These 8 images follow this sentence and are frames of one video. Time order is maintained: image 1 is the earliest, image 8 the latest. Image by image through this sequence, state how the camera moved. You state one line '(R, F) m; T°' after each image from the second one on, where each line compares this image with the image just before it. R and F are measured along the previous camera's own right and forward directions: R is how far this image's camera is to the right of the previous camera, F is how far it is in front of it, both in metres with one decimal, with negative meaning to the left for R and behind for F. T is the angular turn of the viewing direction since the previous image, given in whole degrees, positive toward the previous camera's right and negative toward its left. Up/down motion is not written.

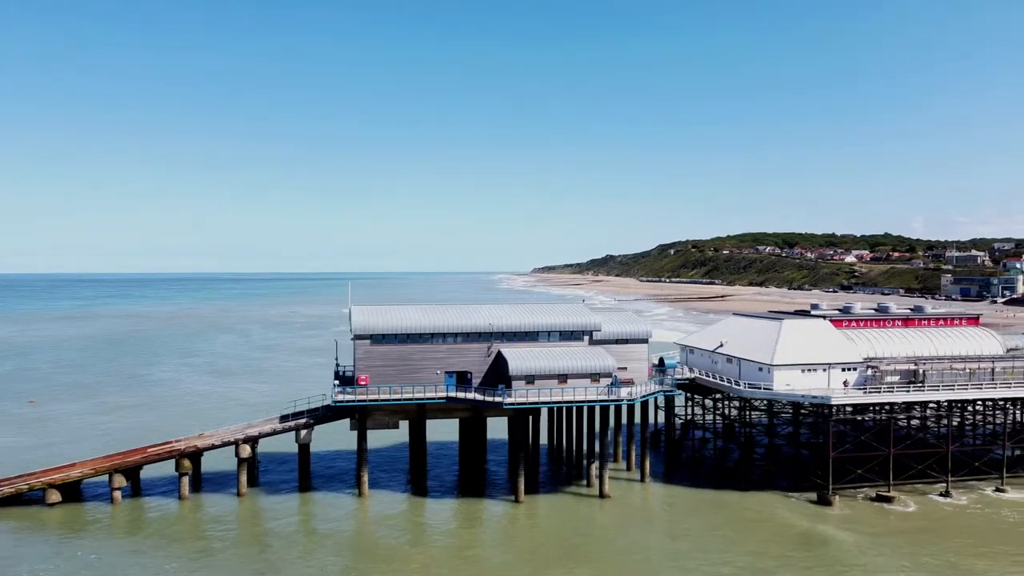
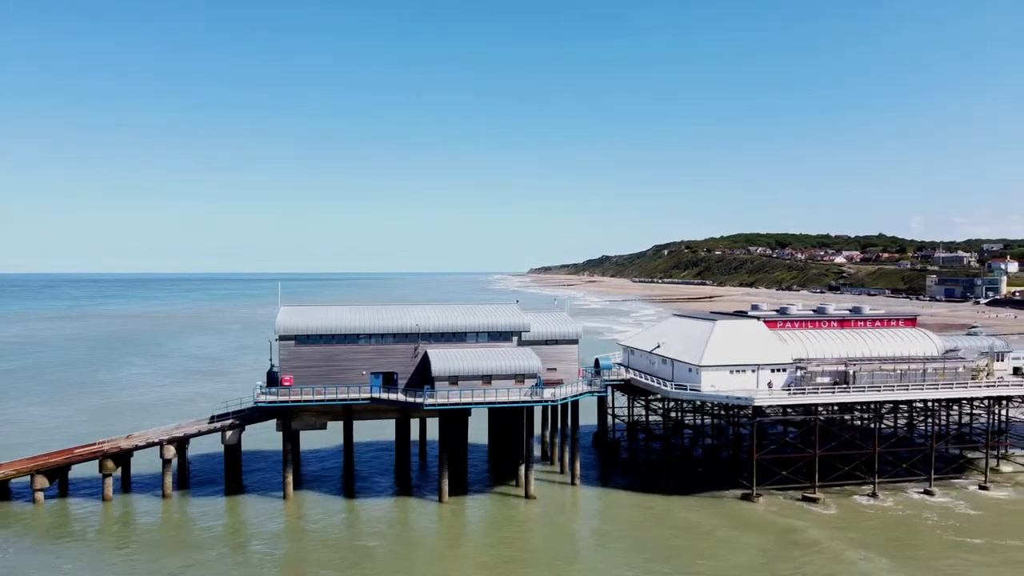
(+3.1, +0.1) m; 0°
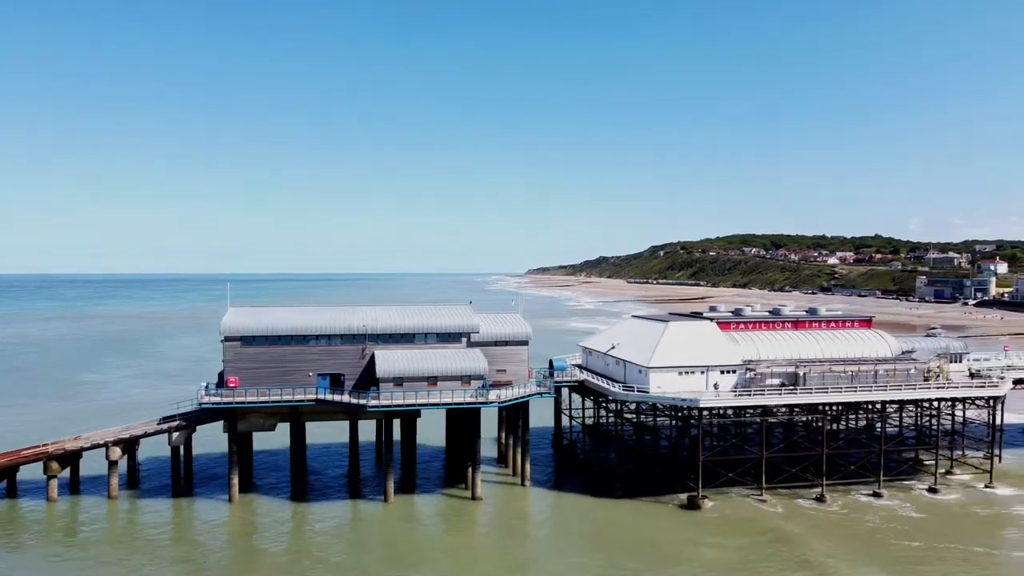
(+2.2, +0.1) m; 0°
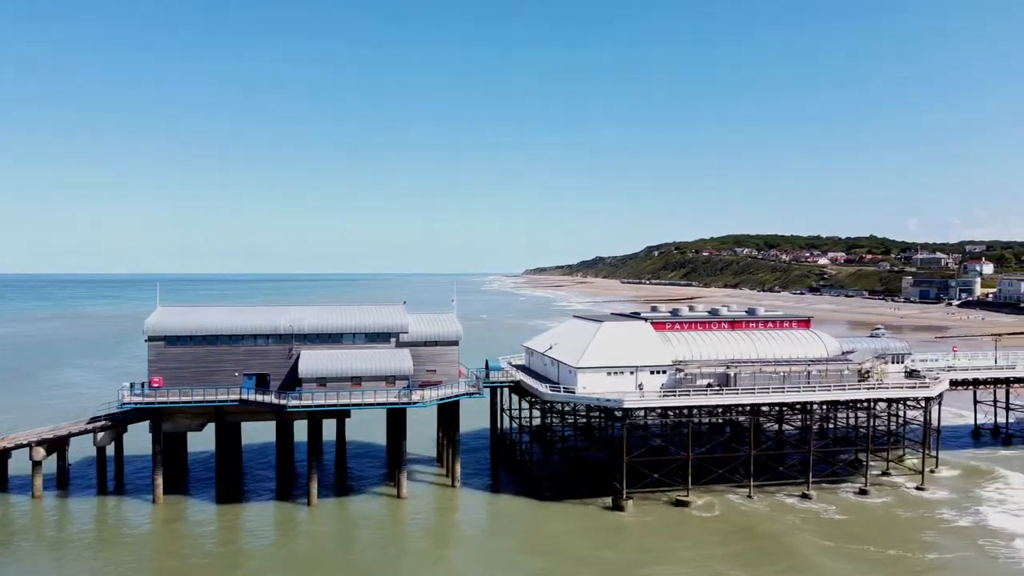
(+3.1, +0.2) m; 0°
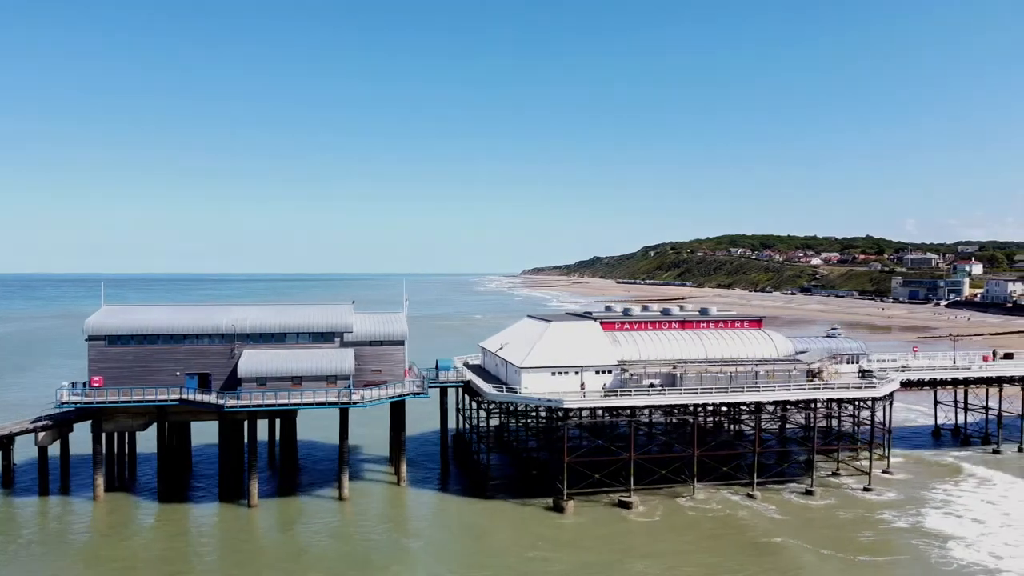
(+2.4, +0.2) m; 0°
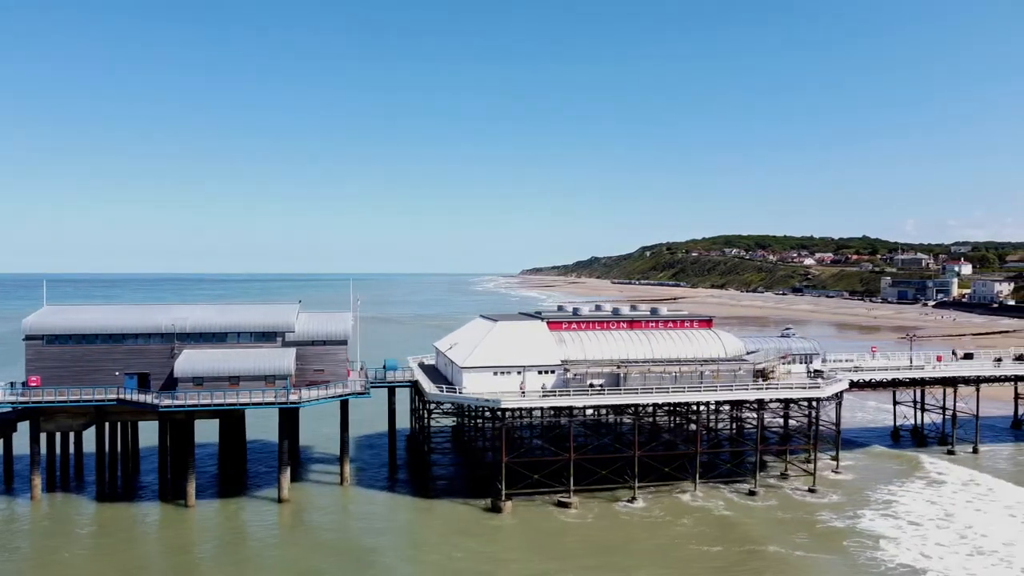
(+2.5, +0.2) m; 0°
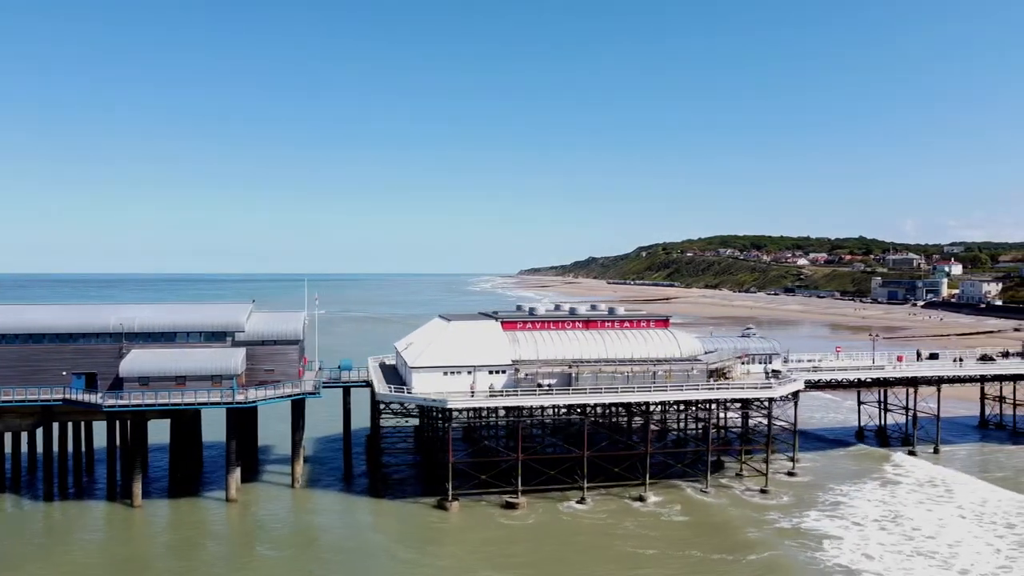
(+2.1, +0.2) m; 0°
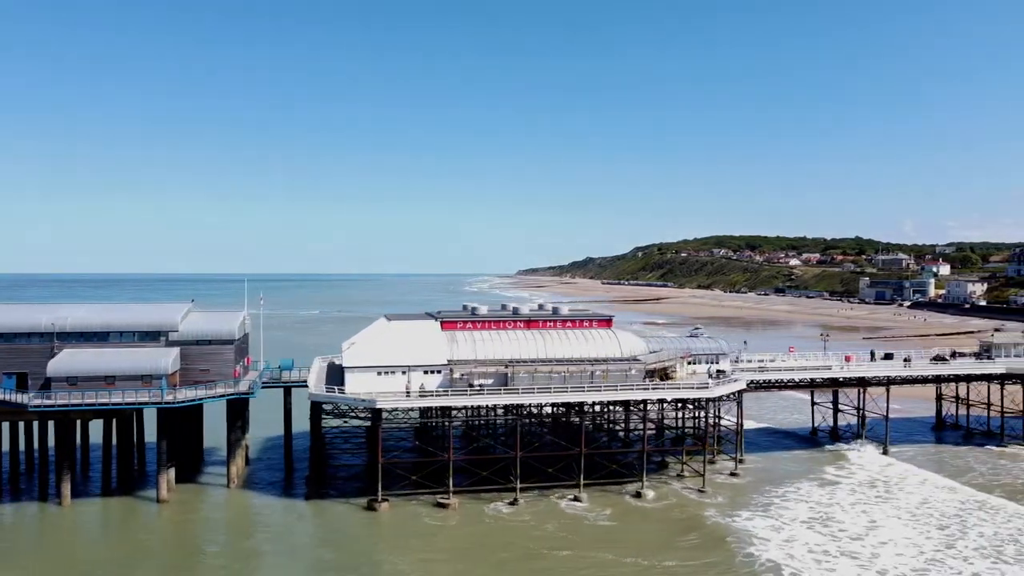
(+2.8, +0.2) m; 0°
